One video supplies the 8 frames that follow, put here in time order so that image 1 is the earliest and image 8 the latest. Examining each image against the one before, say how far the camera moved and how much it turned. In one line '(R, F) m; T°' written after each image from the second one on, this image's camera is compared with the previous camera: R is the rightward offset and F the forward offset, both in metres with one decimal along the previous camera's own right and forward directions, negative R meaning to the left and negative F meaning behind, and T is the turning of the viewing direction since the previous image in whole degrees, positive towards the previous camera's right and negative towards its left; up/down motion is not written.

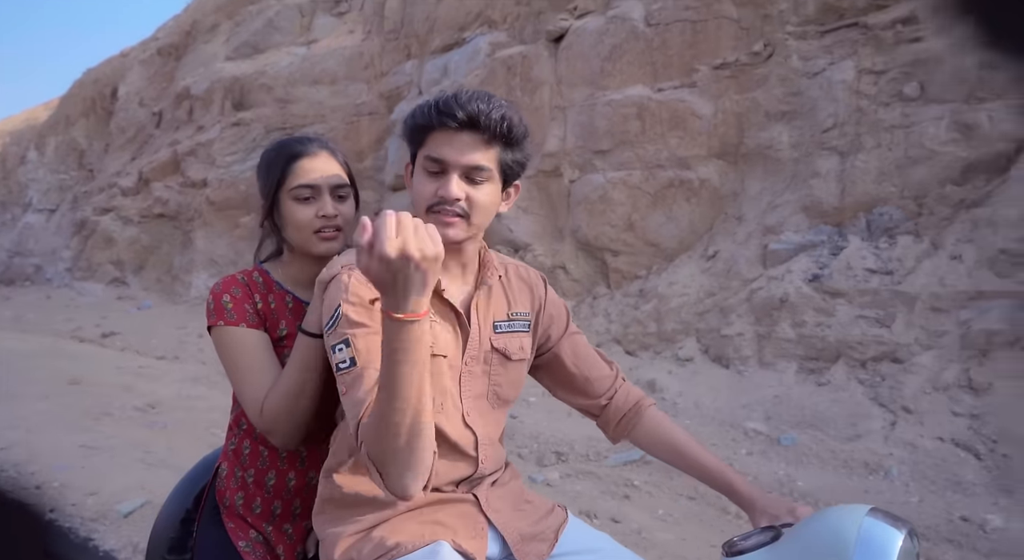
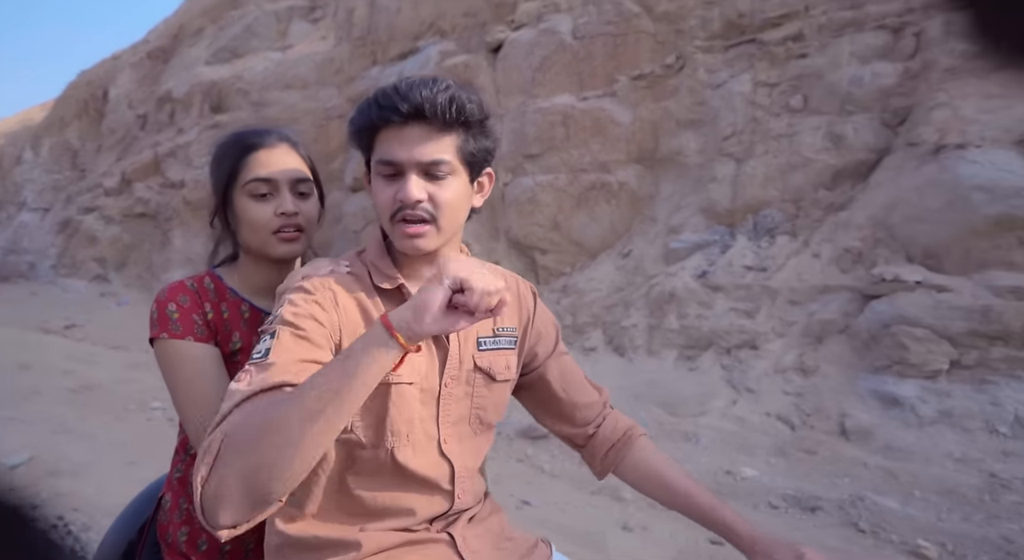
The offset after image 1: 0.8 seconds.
(+0.8, -0.5) m; 0°
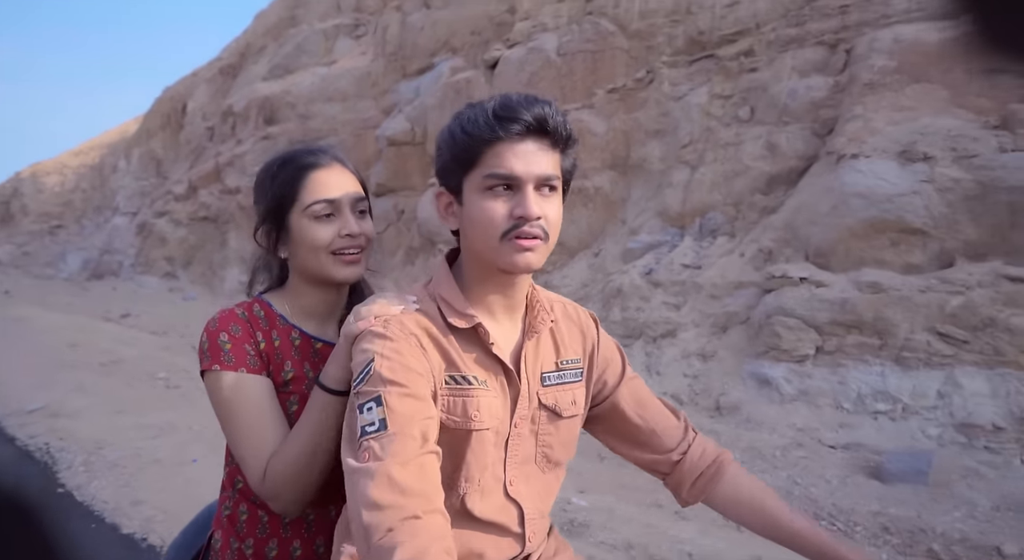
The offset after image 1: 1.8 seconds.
(+1.0, -0.7) m; -6°
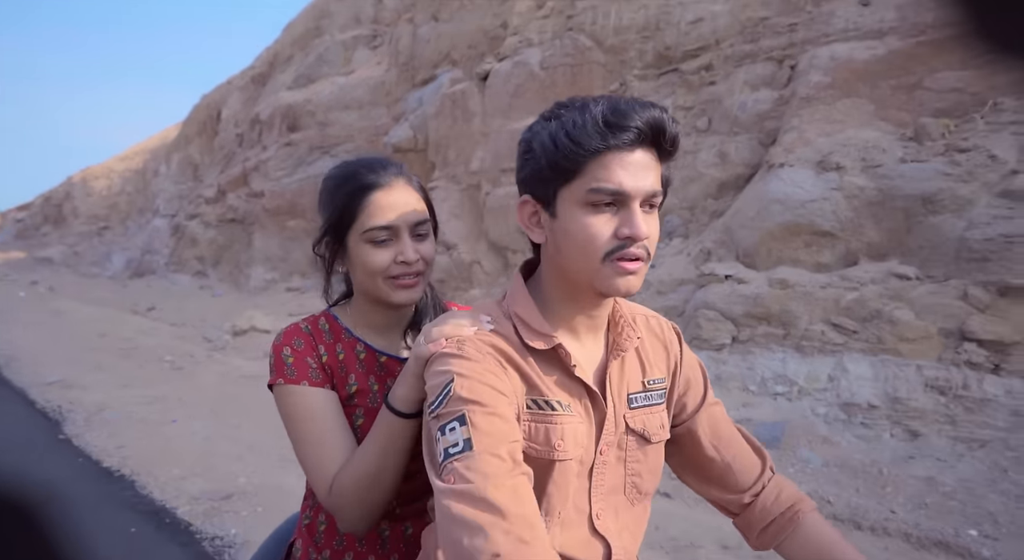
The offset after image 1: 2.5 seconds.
(+0.6, -0.6) m; -3°
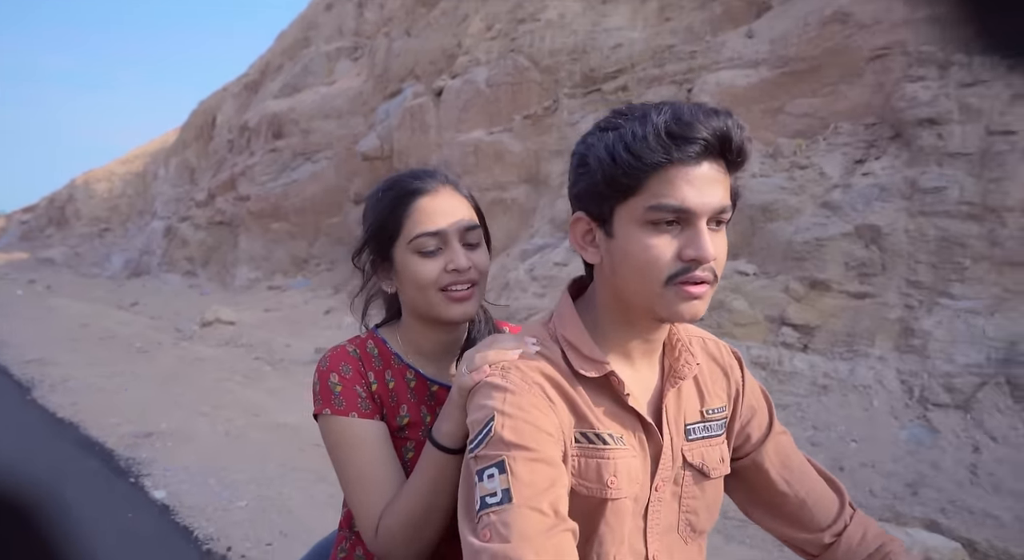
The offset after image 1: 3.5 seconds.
(+0.8, -0.8) m; 0°
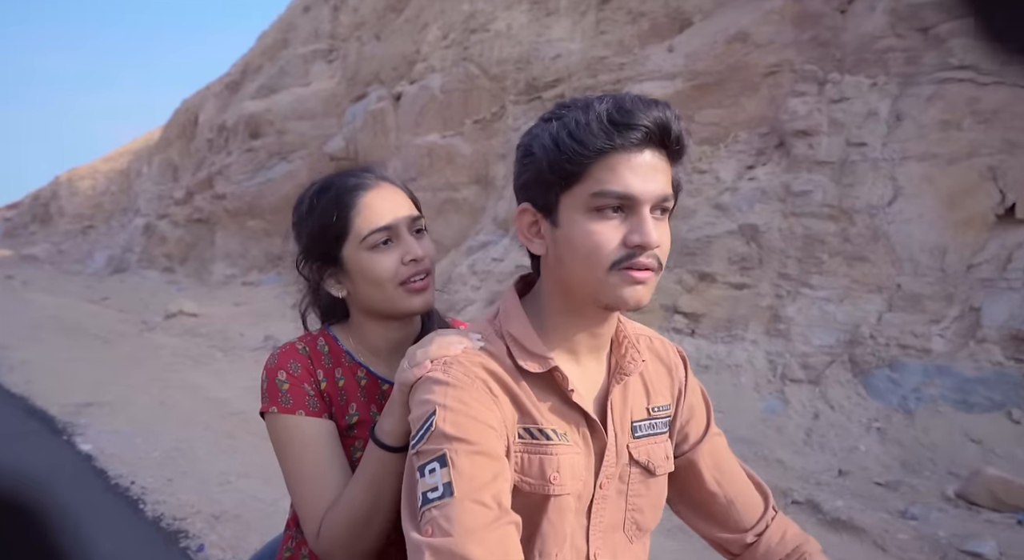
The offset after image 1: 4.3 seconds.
(+0.6, -0.6) m; +1°
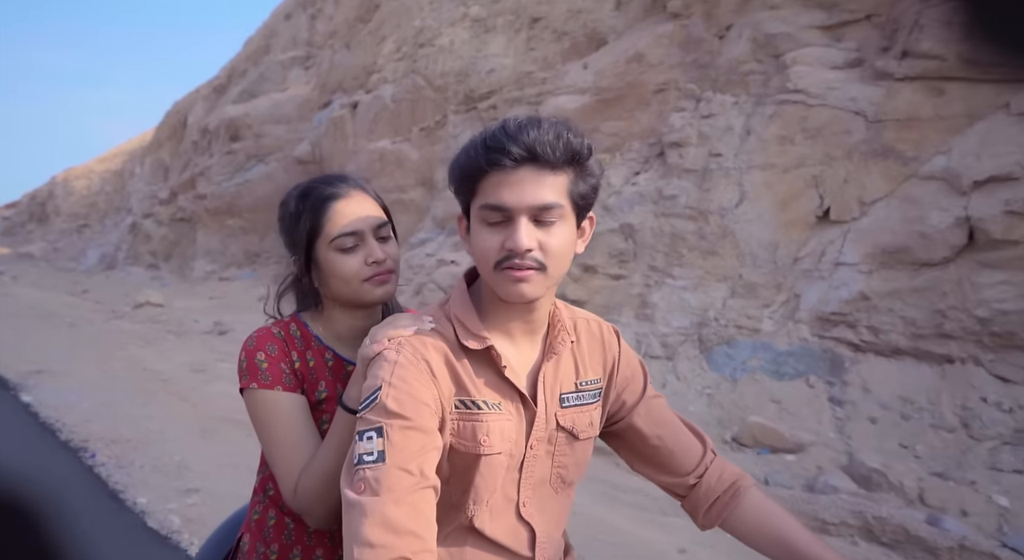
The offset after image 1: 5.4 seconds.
(+0.9, -0.8) m; 0°
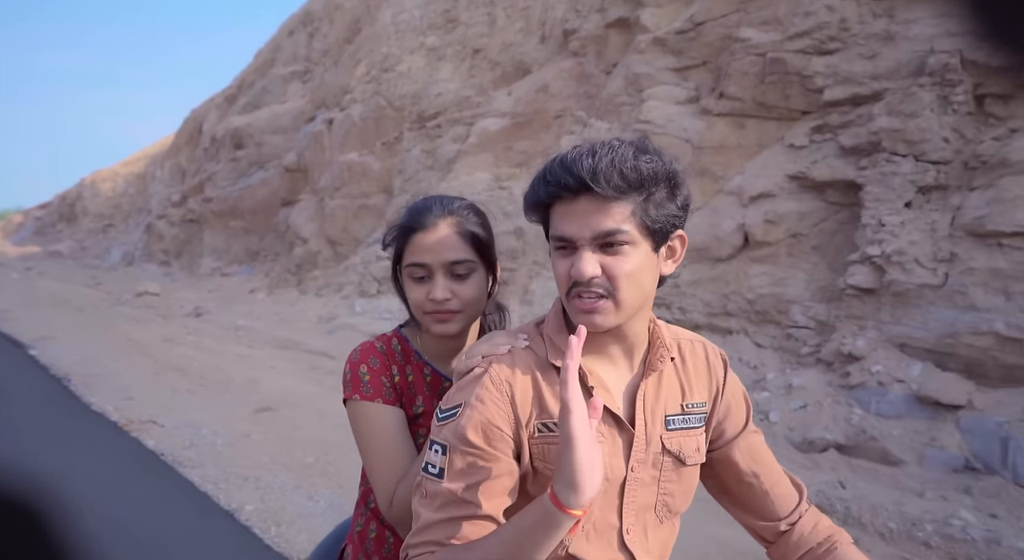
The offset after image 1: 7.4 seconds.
(+1.2, -1.4) m; -2°
